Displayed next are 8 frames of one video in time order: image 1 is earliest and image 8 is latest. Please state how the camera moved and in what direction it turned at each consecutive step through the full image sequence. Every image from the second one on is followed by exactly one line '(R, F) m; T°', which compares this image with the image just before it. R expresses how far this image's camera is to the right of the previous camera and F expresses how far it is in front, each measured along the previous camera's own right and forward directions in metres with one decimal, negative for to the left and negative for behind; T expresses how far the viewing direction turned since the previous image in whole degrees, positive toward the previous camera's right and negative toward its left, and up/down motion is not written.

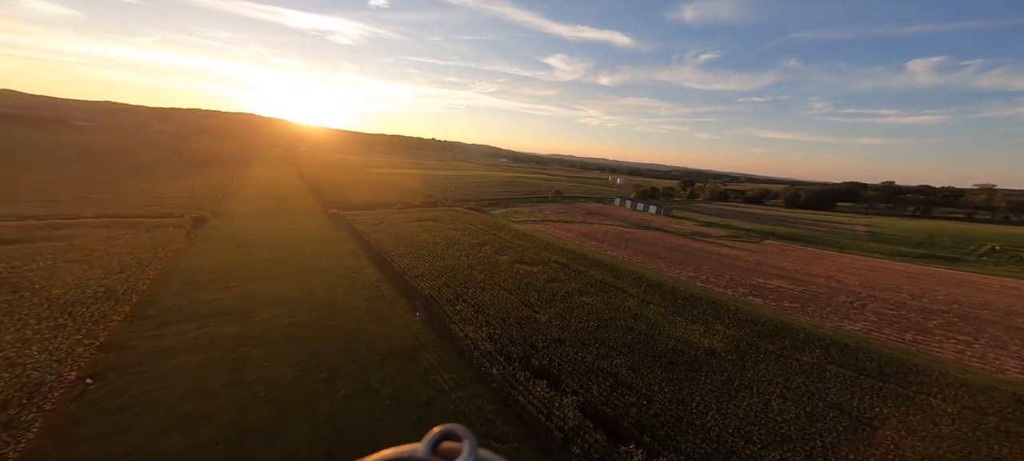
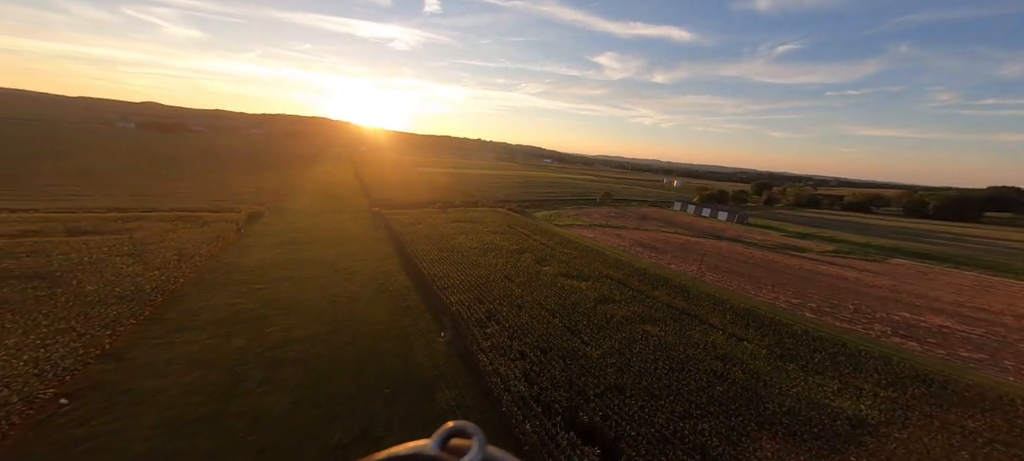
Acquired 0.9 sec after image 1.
(-0.1, +3.9) m; -7°
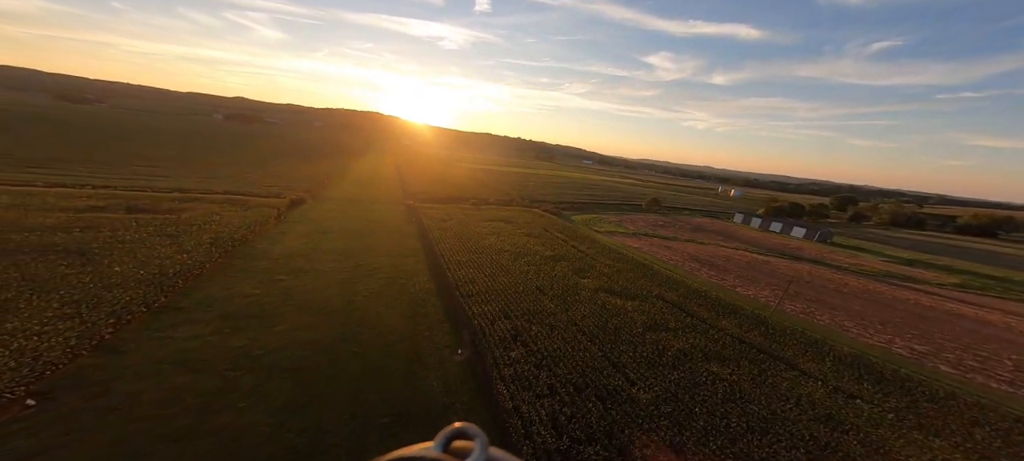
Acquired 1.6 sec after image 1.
(0.0, +2.9) m; -6°
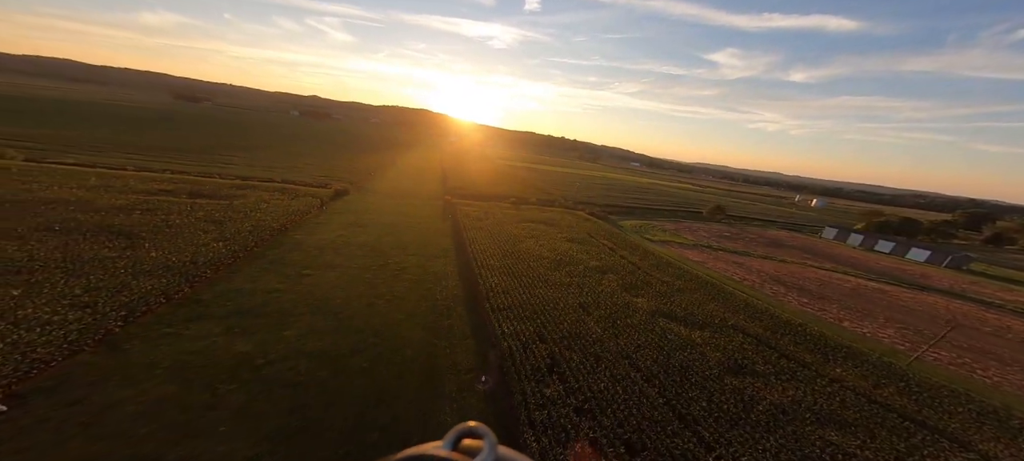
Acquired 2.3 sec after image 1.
(0.0, +2.9) m; -7°
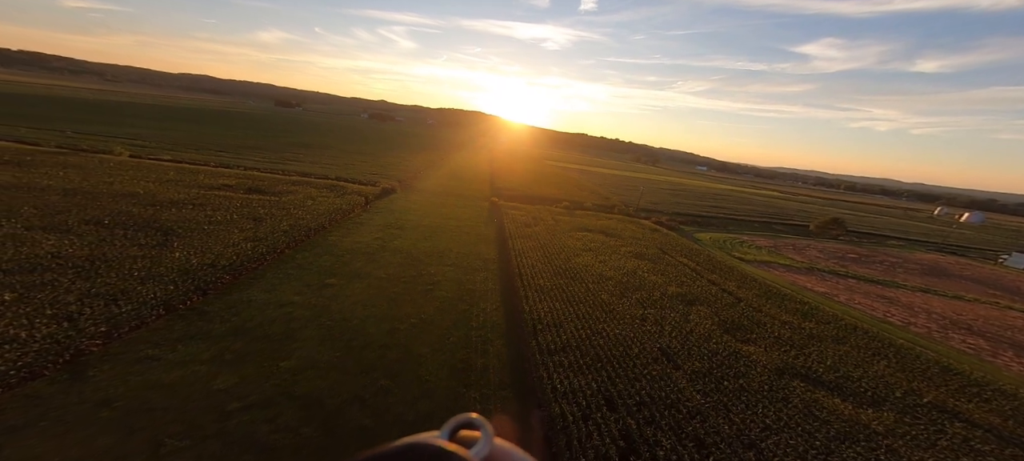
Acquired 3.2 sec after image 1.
(-0.3, +4.4) m; -8°
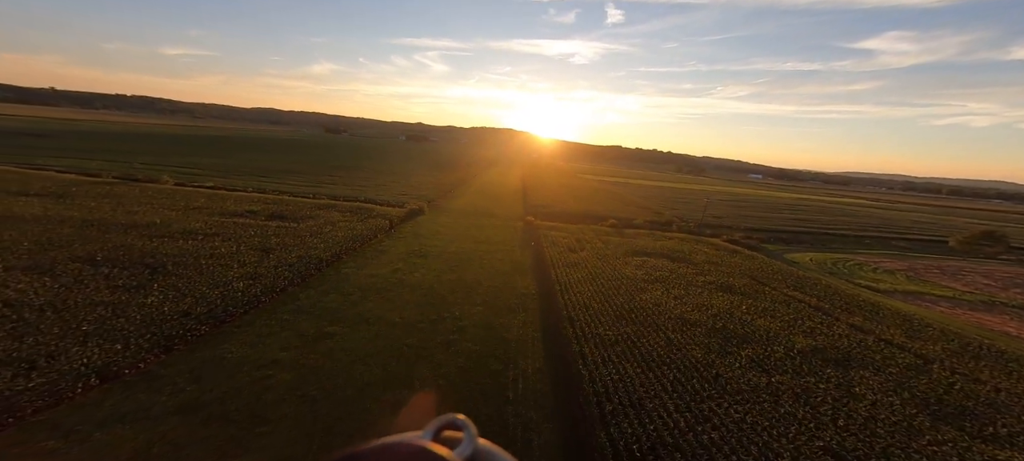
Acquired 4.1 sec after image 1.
(-0.6, +4.9) m; -6°
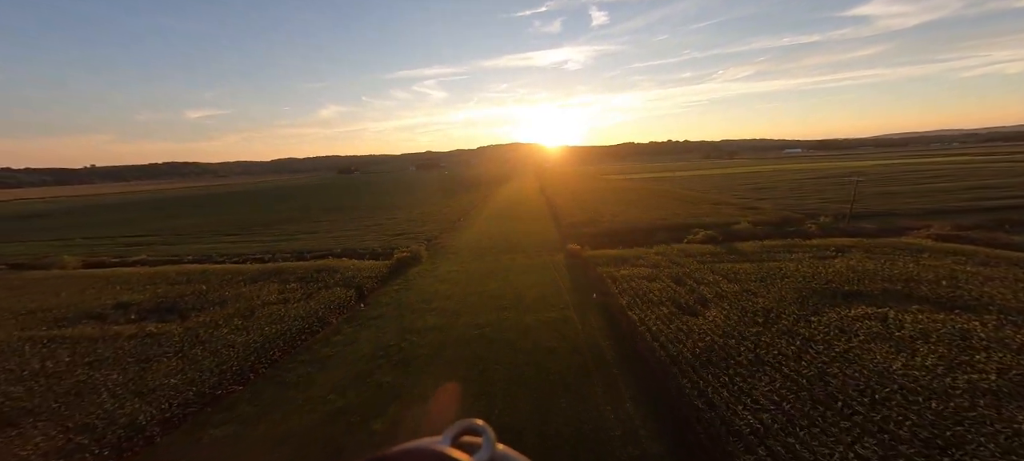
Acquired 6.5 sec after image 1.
(-1.4, +12.5) m; -3°
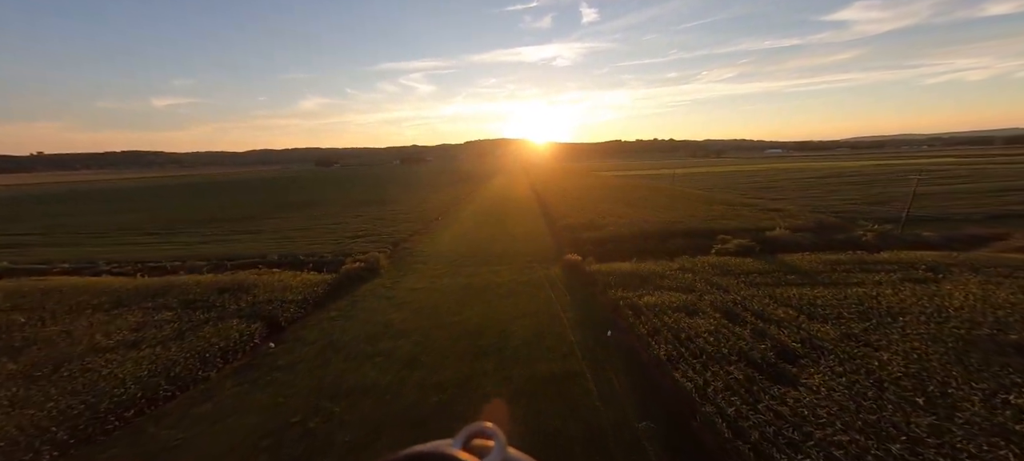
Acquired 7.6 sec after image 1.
(+0.1, +5.4) m; +2°
